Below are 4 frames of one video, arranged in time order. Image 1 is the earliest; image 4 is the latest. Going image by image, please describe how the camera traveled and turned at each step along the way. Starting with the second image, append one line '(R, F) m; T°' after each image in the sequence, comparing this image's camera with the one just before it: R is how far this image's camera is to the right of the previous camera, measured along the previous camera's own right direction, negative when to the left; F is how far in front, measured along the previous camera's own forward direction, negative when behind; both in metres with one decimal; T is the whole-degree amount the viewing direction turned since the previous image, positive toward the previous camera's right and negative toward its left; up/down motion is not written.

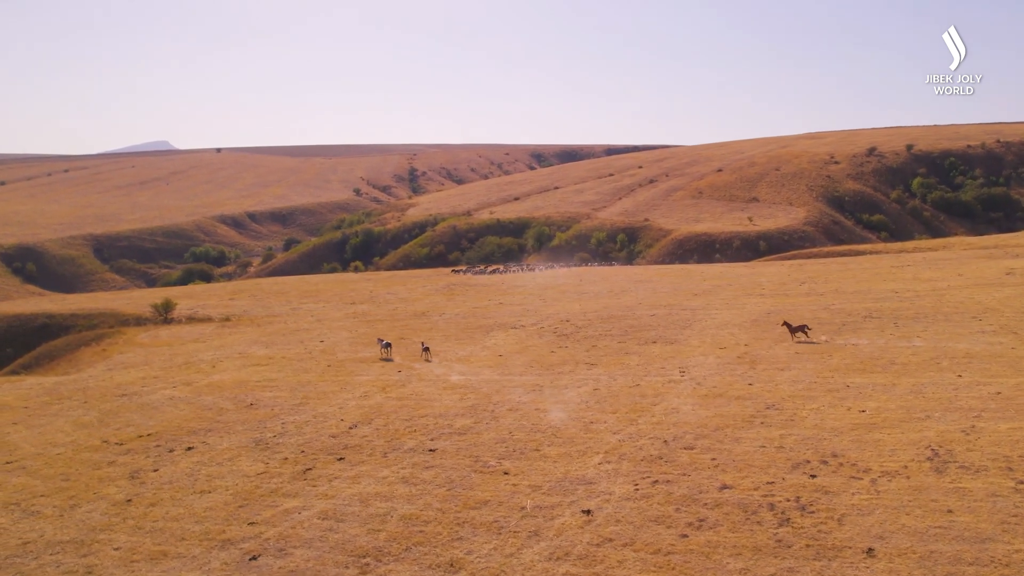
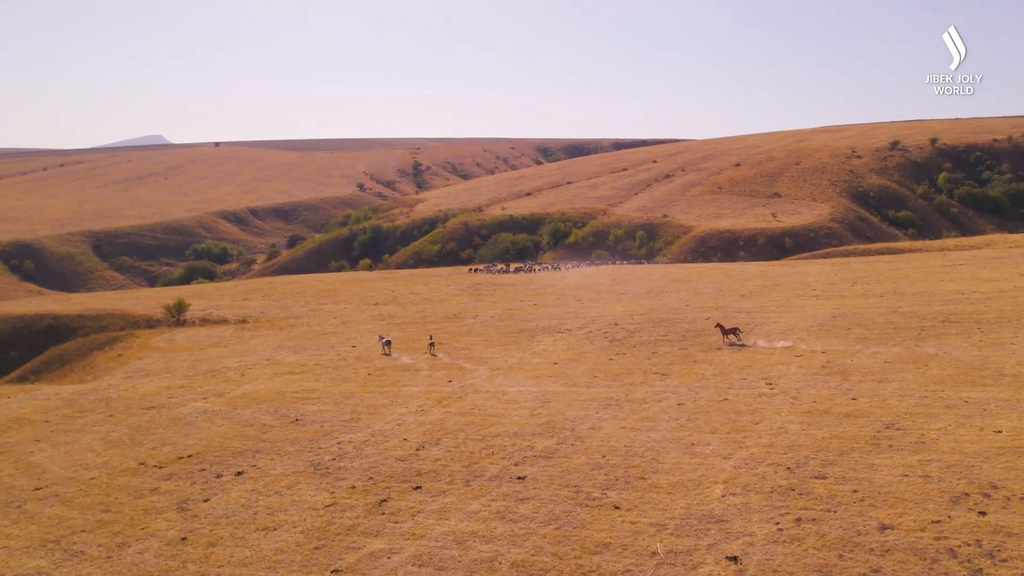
(-1.5, +1.8) m; 0°
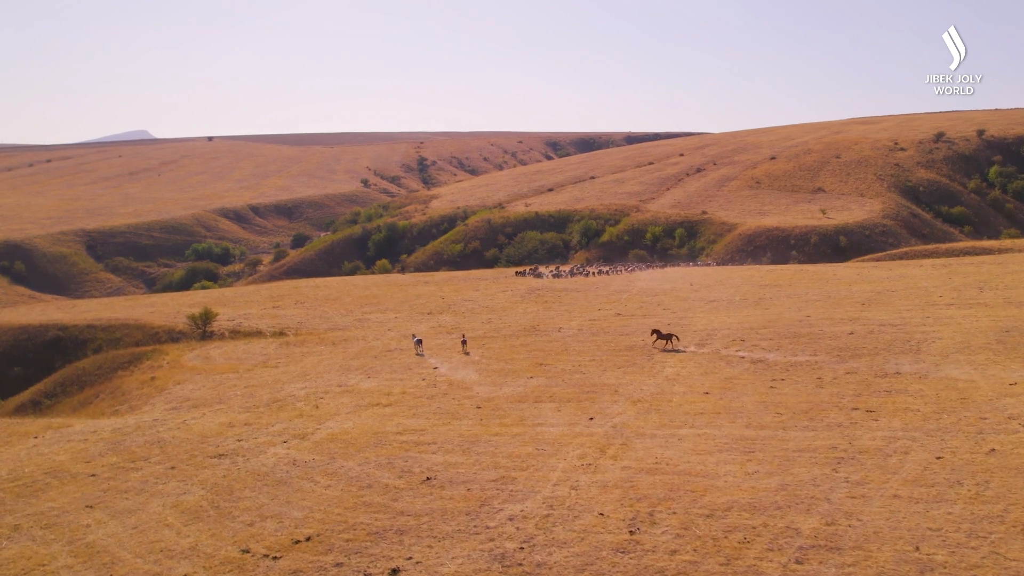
(-3.2, +4.3) m; +1°
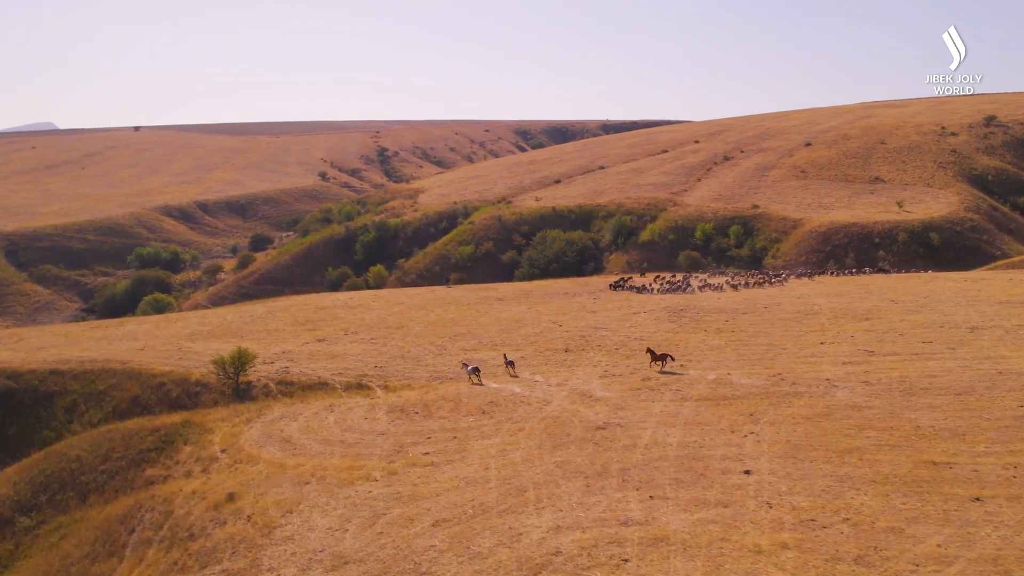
(-6.3, +10.3) m; +5°
